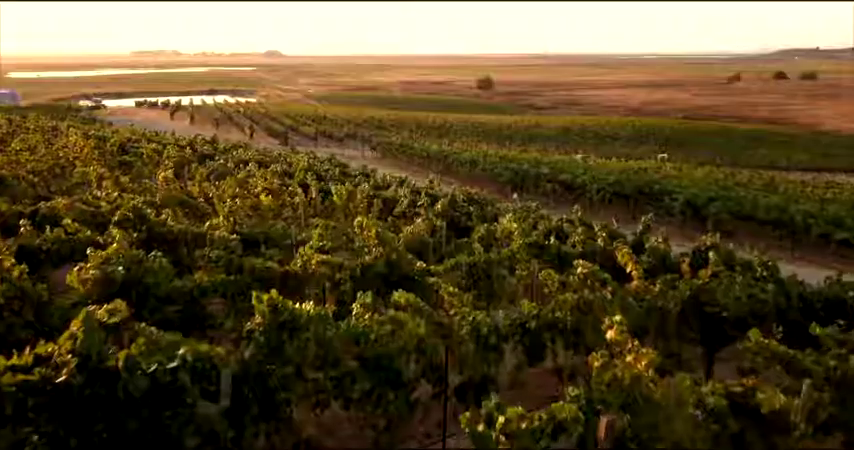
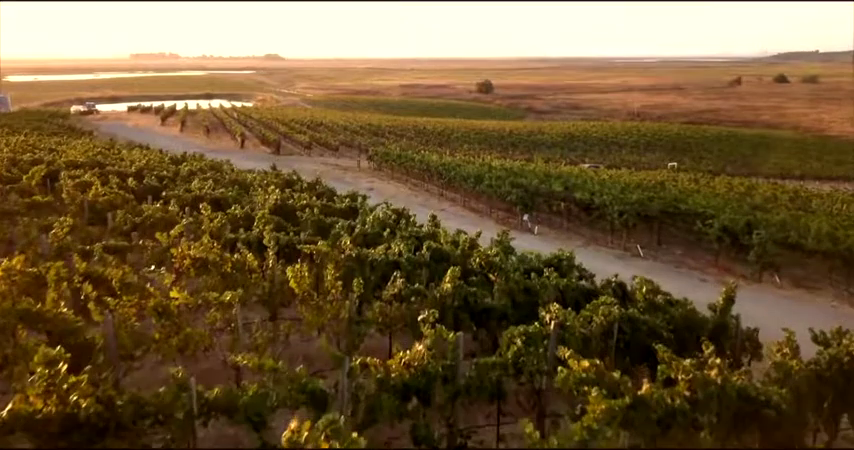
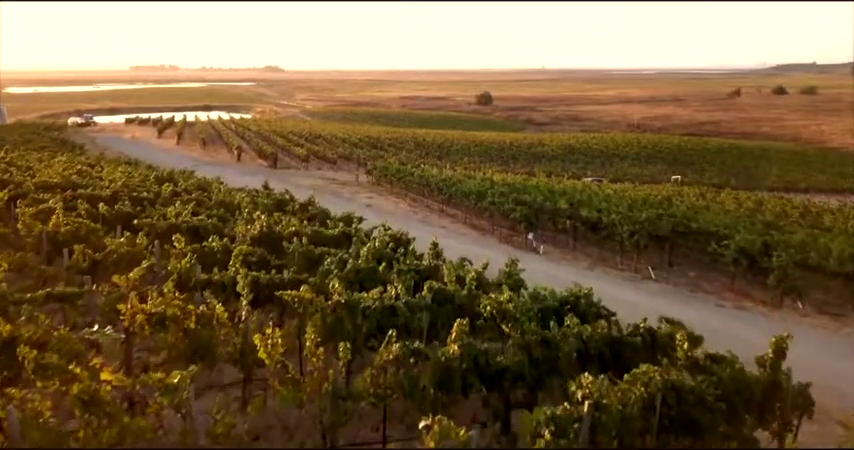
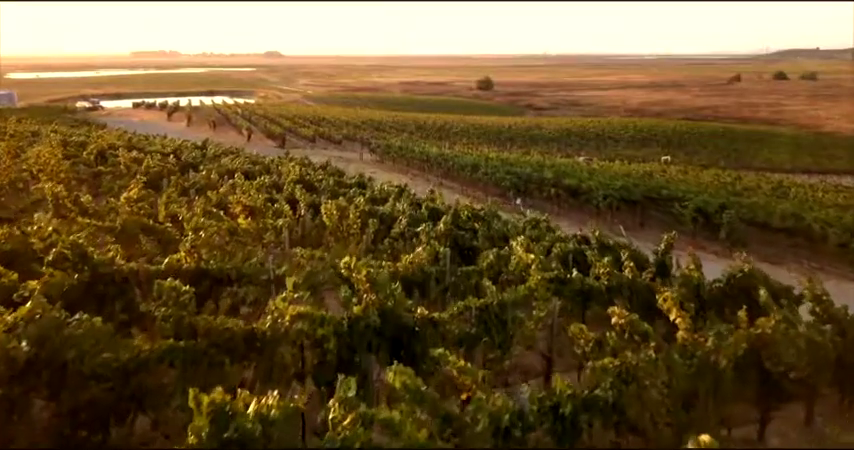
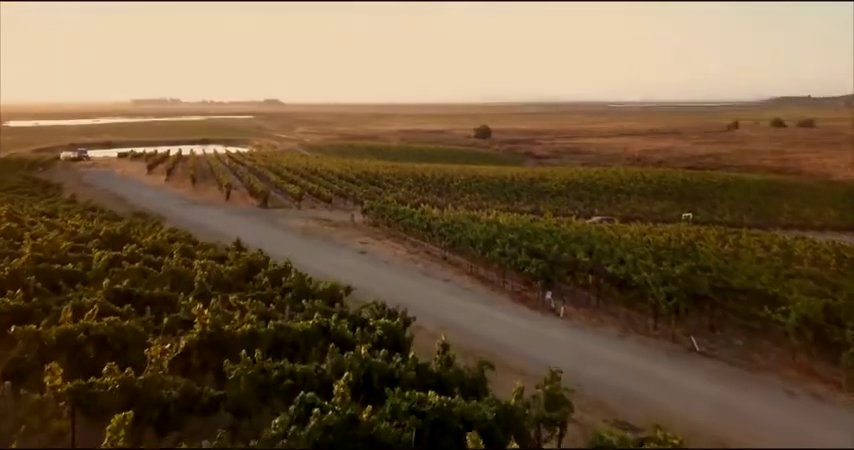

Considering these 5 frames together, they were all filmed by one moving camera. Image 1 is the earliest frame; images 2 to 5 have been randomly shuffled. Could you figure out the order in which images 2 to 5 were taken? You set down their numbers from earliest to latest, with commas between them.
4, 2, 3, 5
